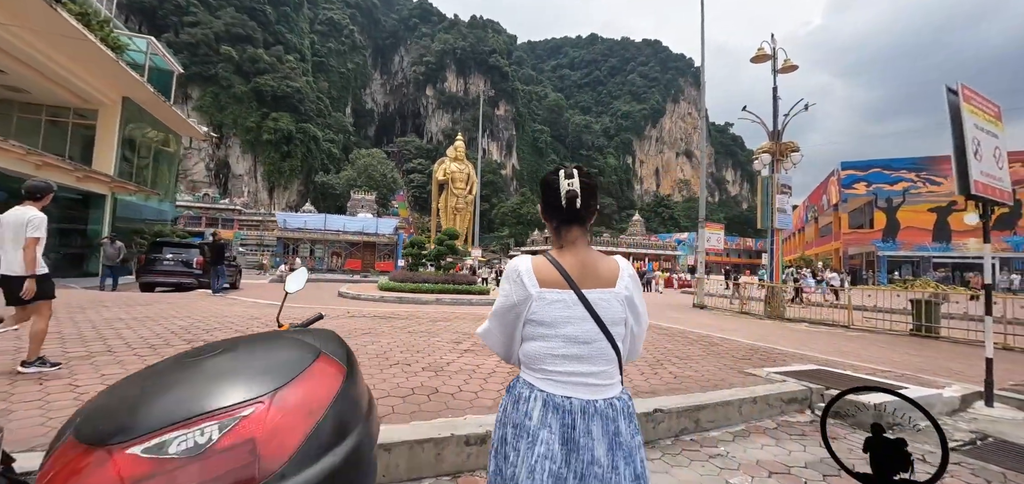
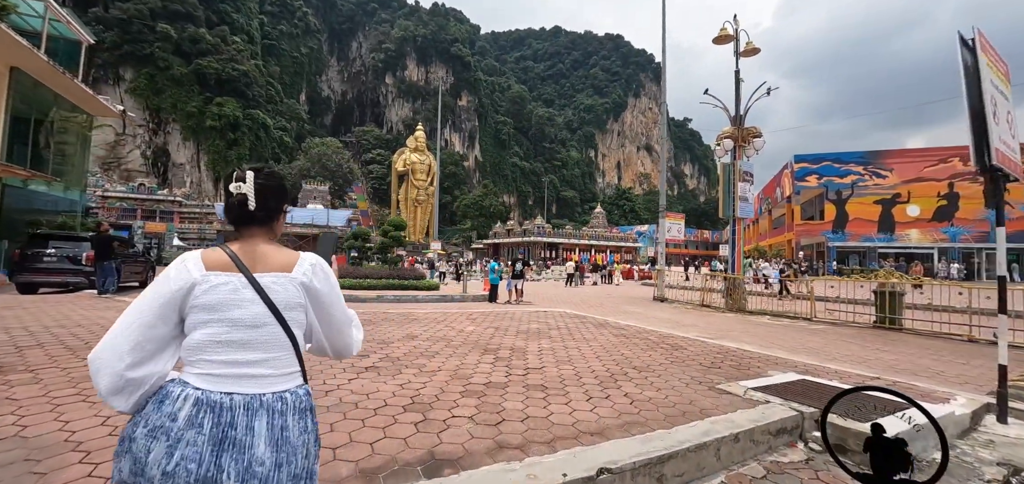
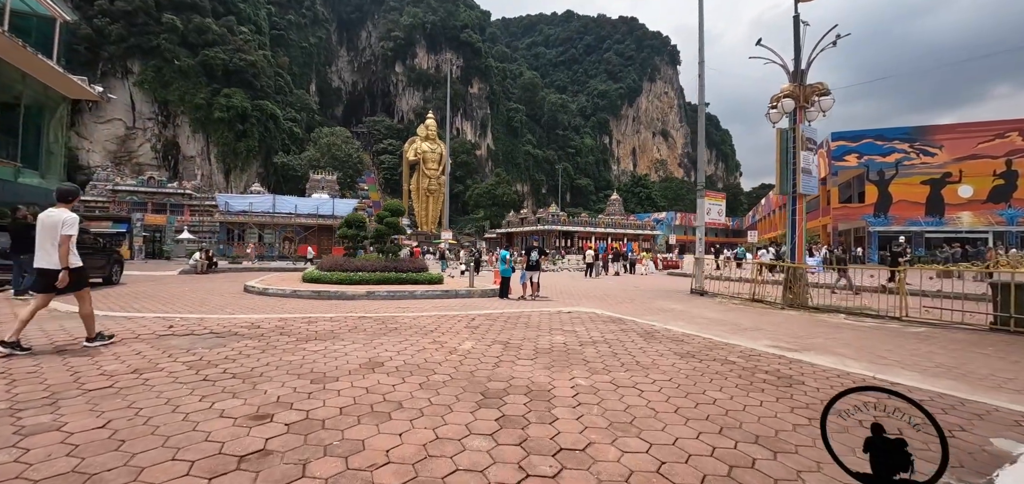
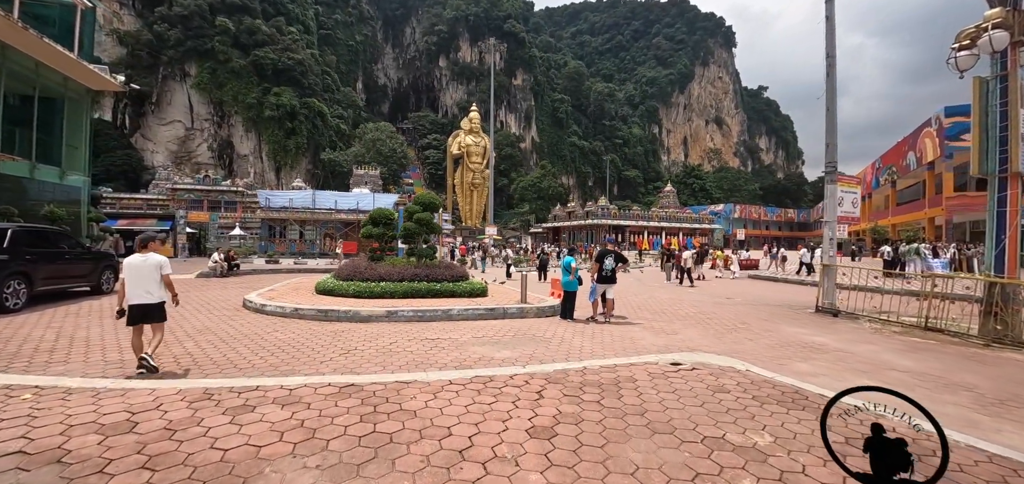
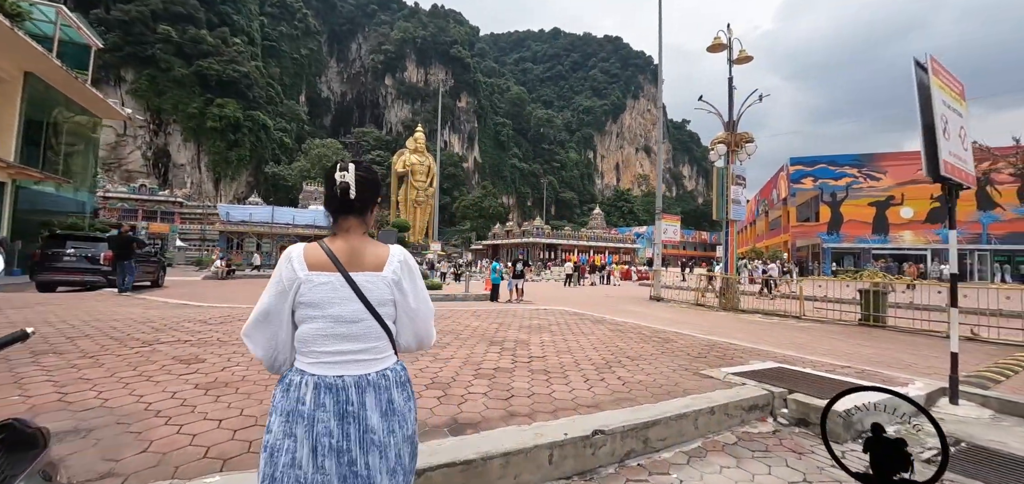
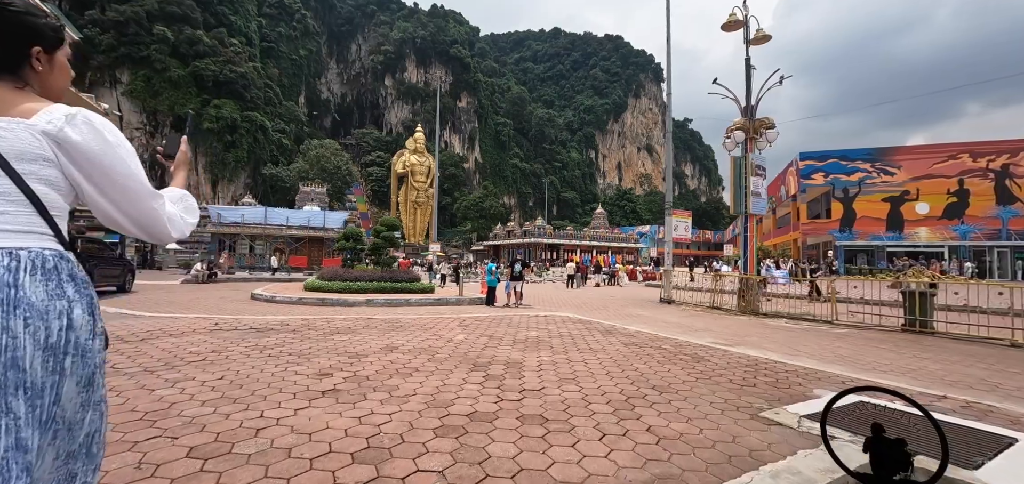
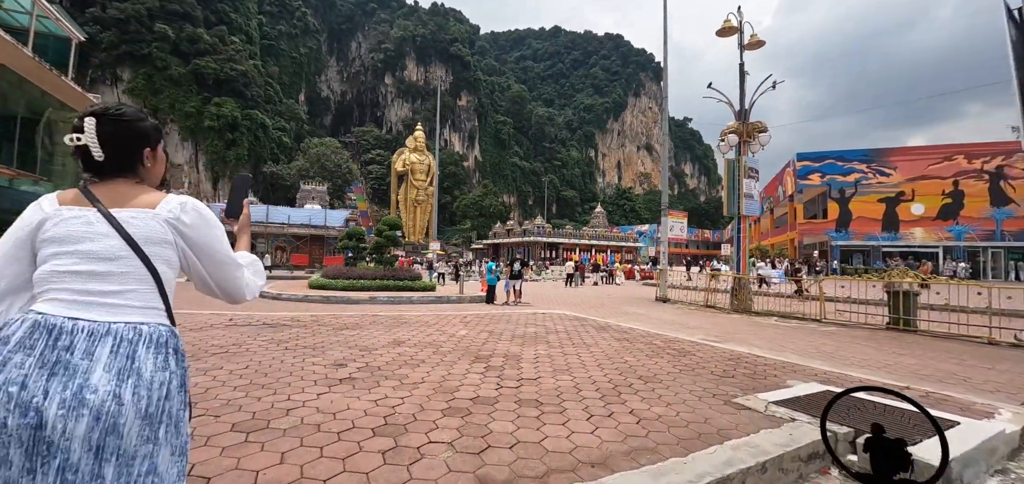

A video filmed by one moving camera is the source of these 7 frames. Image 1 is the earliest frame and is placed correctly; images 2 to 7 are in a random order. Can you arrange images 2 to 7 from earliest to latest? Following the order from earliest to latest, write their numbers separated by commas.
5, 2, 7, 6, 3, 4
